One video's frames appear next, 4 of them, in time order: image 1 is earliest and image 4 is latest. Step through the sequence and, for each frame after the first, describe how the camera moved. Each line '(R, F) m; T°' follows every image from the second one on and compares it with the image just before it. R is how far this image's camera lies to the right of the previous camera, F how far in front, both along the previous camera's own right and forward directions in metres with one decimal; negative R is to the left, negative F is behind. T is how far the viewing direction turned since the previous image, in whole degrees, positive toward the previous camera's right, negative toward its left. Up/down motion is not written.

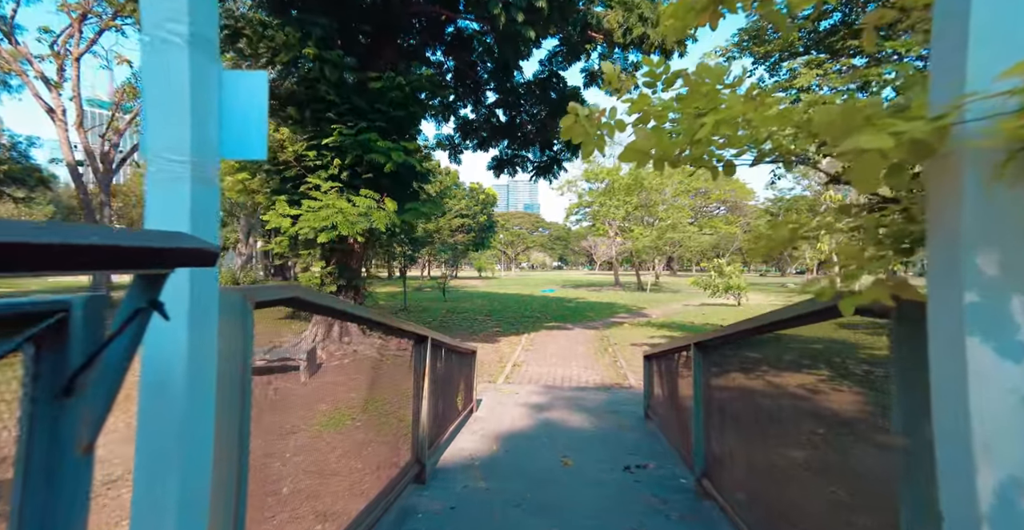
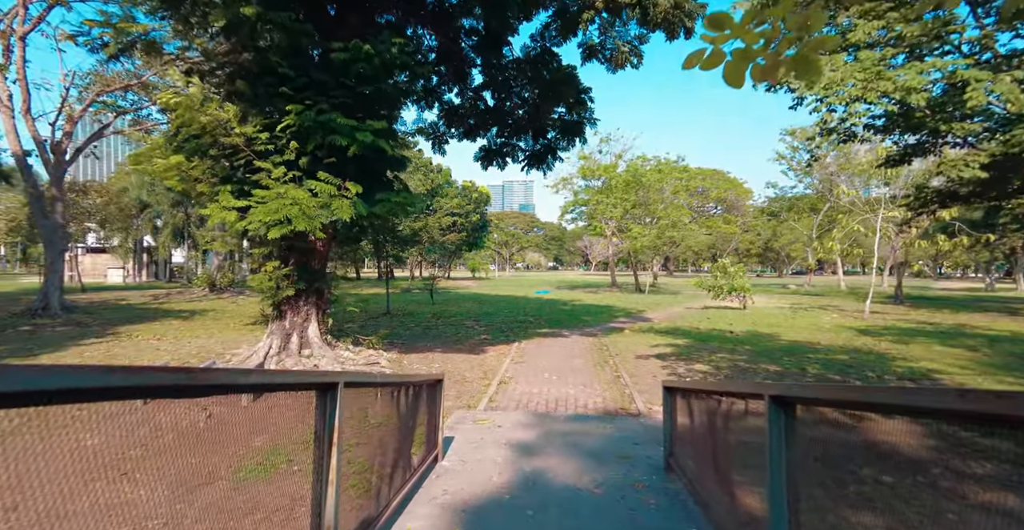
(+0.1, +1.2) m; +1°
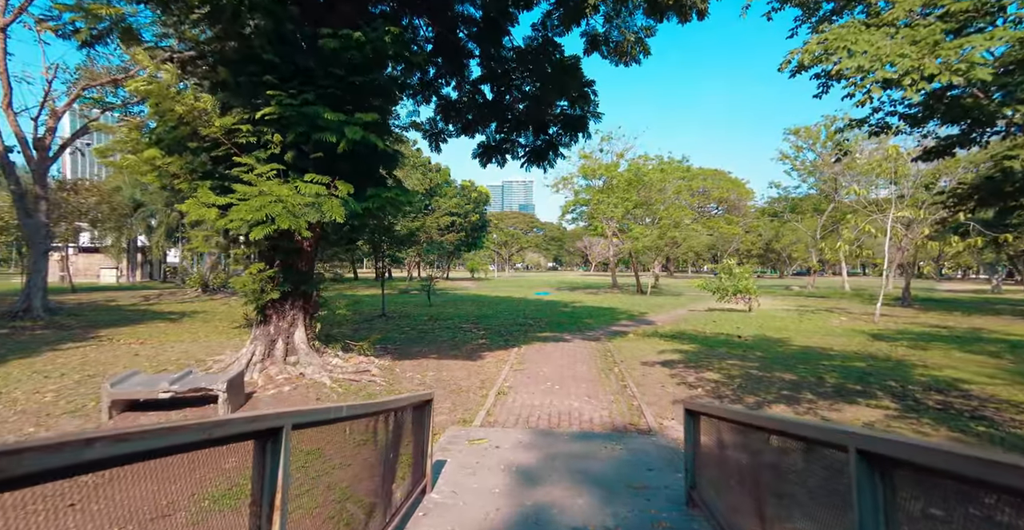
(0.0, +0.5) m; 0°
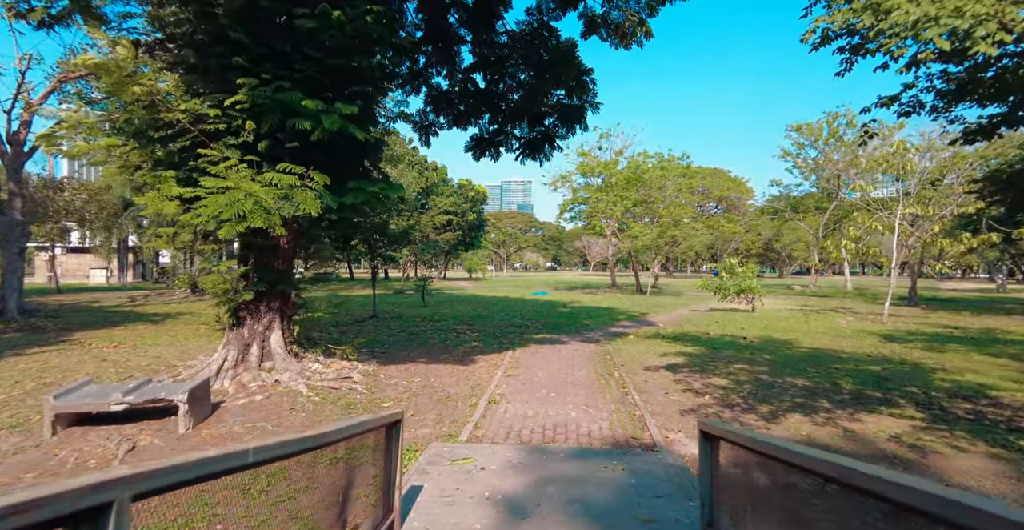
(+0.1, +0.5) m; 0°
